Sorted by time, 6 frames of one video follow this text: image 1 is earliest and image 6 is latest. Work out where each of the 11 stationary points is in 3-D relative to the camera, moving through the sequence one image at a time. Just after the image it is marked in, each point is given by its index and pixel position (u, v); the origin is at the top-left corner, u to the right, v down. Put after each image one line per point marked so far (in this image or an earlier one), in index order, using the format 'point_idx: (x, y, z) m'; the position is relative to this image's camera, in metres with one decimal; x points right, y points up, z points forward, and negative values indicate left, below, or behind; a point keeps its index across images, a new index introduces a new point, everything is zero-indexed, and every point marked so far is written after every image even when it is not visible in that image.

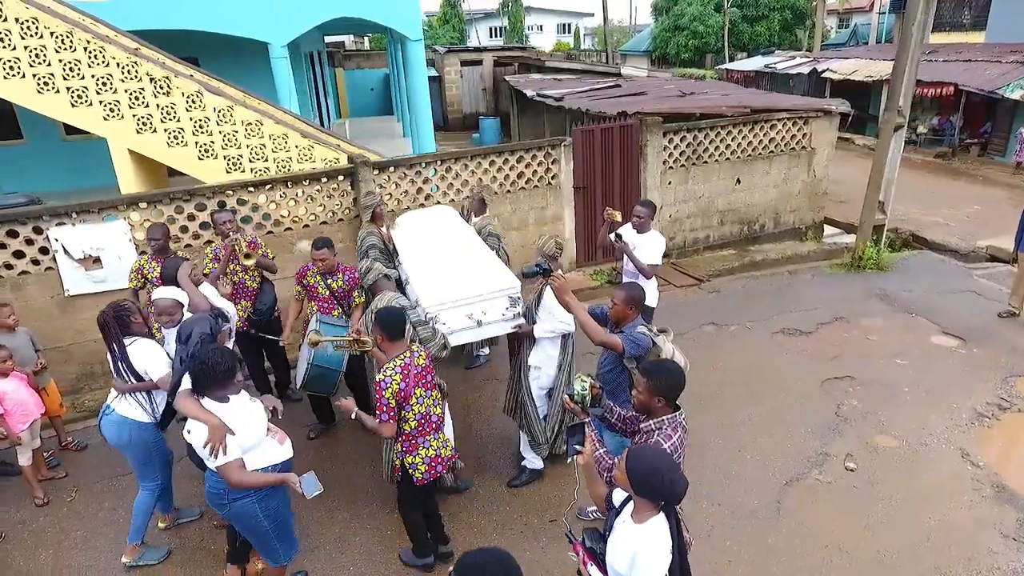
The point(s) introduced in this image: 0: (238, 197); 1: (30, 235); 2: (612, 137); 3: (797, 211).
0: (-2.6, +0.9, +5.9) m
1: (-4.0, +0.4, +5.1) m
2: (+1.2, +1.8, +7.5) m
3: (+4.0, +1.1, +8.8) m
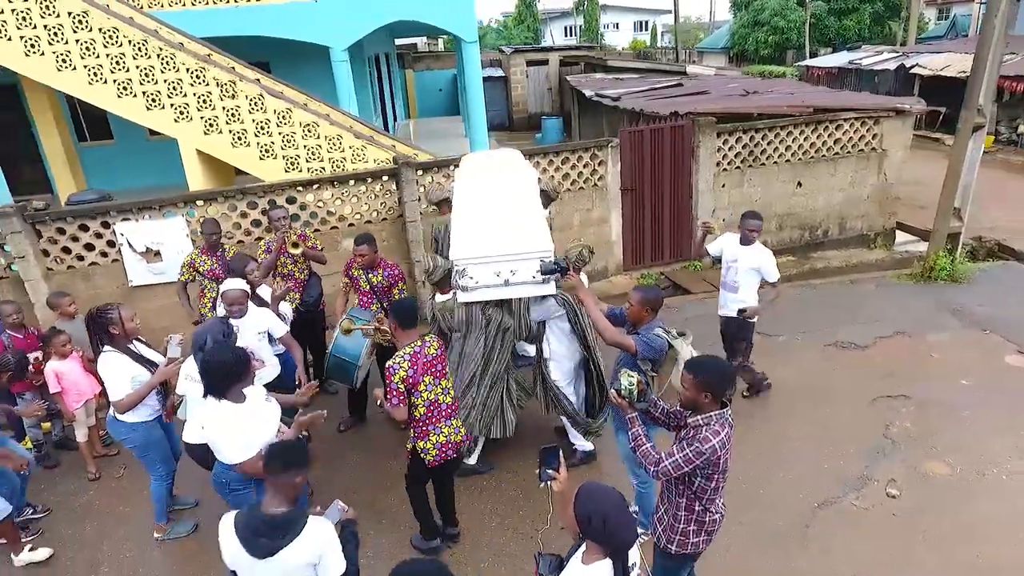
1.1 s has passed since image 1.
0: (-2.2, +0.9, +6.1) m
1: (-3.7, +0.5, +5.6) m
2: (+1.8, +1.8, +7.3) m
3: (+4.6, +0.9, +8.2) m
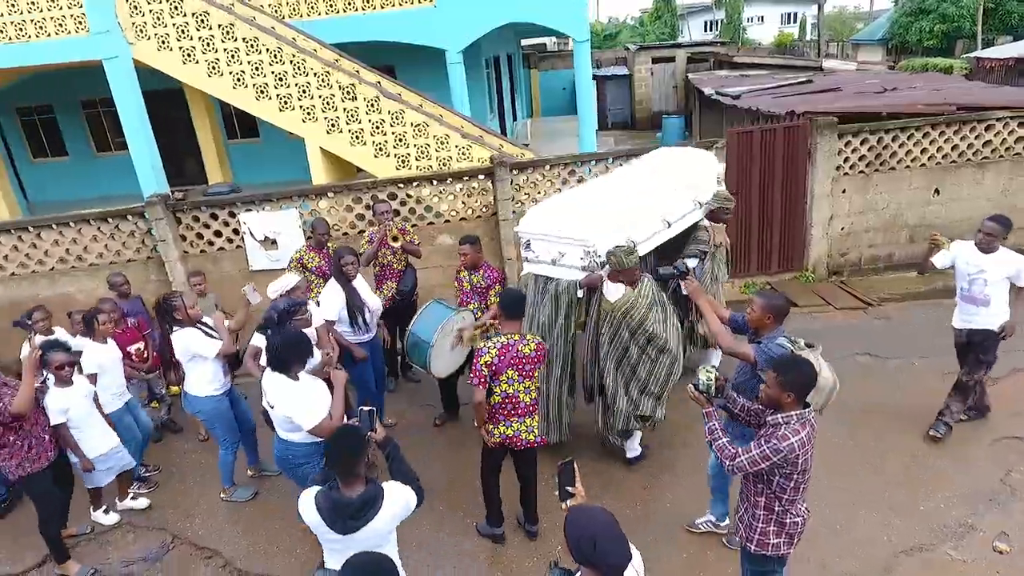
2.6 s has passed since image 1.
0: (-1.3, +1.0, +6.5) m
1: (-2.8, +0.7, +6.2) m
2: (+2.9, +1.6, +6.9) m
3: (+5.8, +0.7, +7.2) m
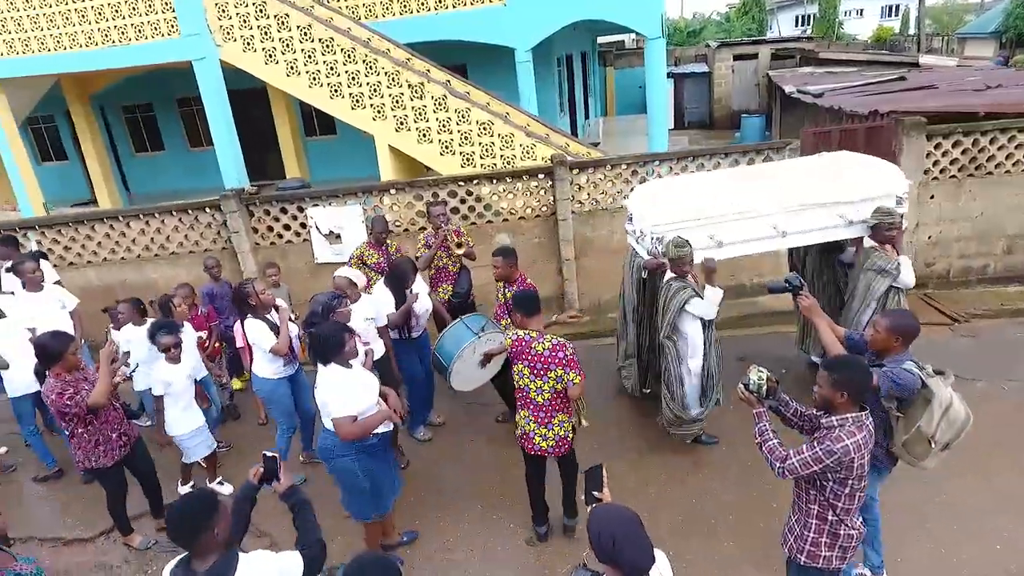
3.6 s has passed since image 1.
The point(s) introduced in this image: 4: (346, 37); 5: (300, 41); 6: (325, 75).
0: (-0.7, +1.0, +6.6) m
1: (-2.3, +0.8, +6.5) m
2: (+3.5, +1.5, +6.5) m
3: (+6.5, +0.5, +6.5) m
4: (-2.2, +3.3, +8.1) m
5: (-2.8, +3.3, +8.3) m
6: (-2.5, +2.8, +8.3) m
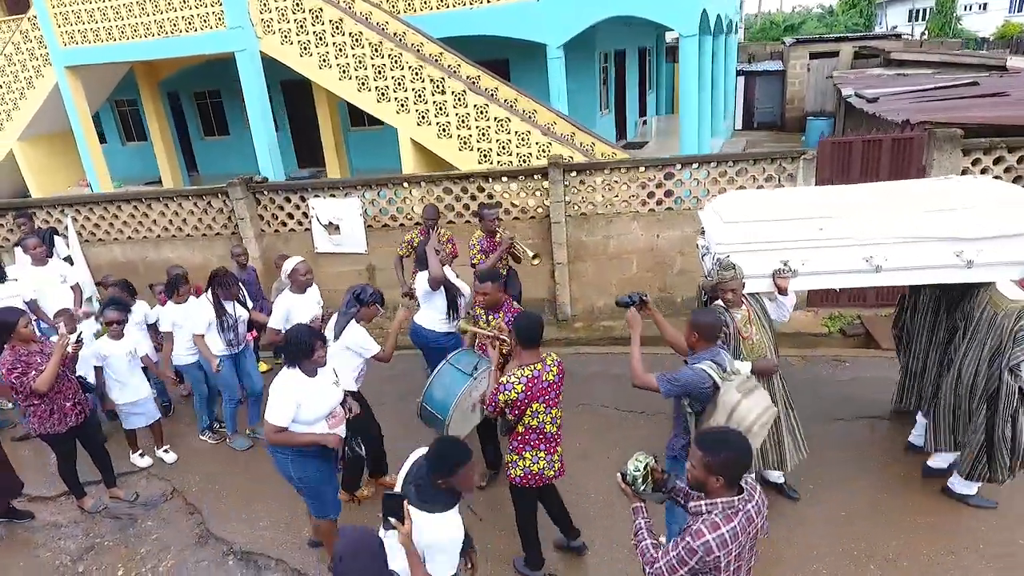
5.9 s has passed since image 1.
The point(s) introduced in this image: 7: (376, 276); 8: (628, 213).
0: (-0.7, +1.1, +6.6) m
1: (-2.3, +0.9, +6.7) m
2: (+3.5, +1.3, +5.9) m
3: (+6.3, 0.0, +5.5) m
4: (-1.8, +3.4, +8.3) m
5: (-2.4, +3.5, +8.5) m
6: (-2.2, +3.0, +8.5) m
7: (-1.5, +0.1, +6.9) m
8: (+1.2, +0.8, +6.4) m
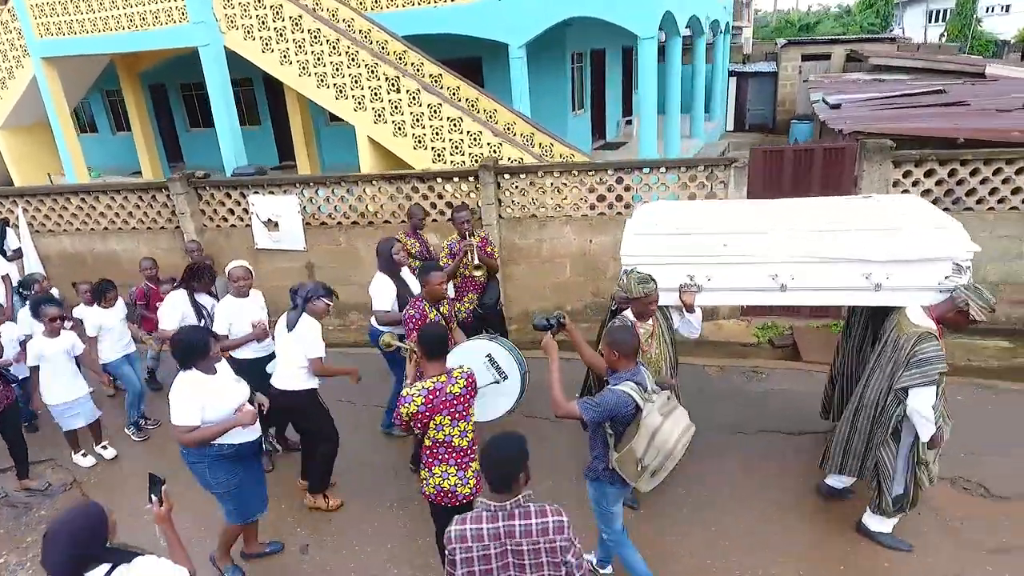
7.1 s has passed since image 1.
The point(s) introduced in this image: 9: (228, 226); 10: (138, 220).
0: (-1.4, +1.1, +6.6) m
1: (-3.0, +1.0, +6.8) m
2: (+2.8, +1.2, +5.8) m
3: (+5.6, -0.2, +5.4) m
4: (-2.4, +3.4, +8.3) m
5: (-3.0, +3.5, +8.6) m
6: (-2.7, +3.1, +8.6) m
7: (-2.2, +0.2, +7.0) m
8: (+0.5, +0.7, +6.3) m
9: (-3.1, +0.7, +6.9) m
10: (-4.2, +0.8, +7.0) m
